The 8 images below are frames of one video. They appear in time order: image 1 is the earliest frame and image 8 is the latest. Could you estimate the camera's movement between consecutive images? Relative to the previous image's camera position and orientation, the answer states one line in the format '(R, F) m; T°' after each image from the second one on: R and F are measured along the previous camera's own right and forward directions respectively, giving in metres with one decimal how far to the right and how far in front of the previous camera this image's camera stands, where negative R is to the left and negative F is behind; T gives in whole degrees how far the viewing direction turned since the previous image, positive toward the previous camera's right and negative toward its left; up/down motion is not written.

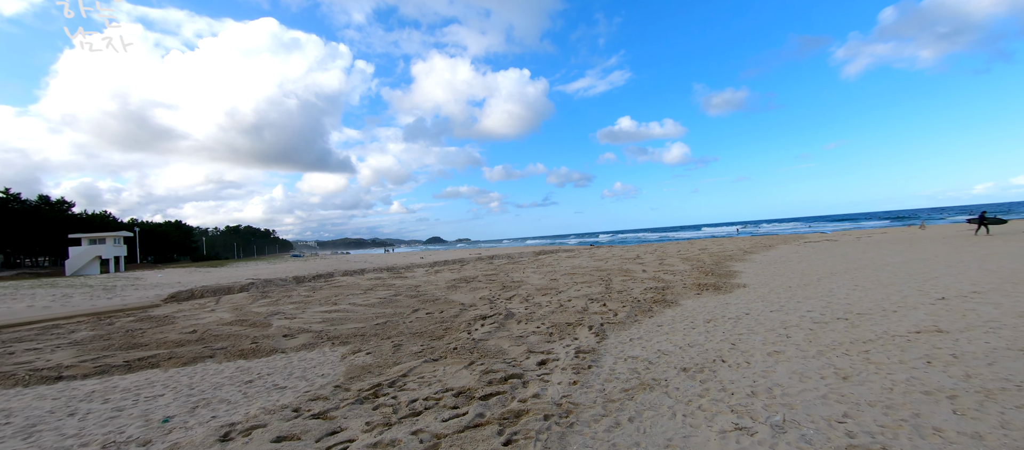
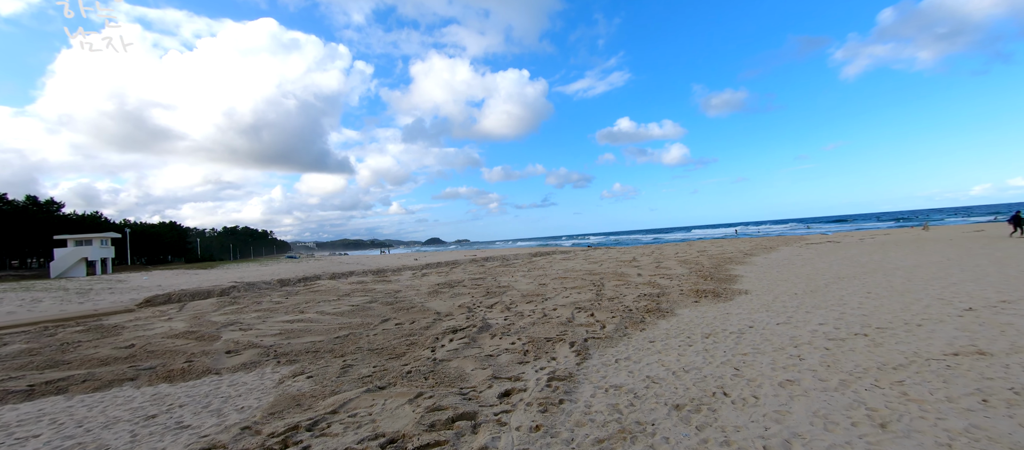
(+0.4, +0.8) m; 0°
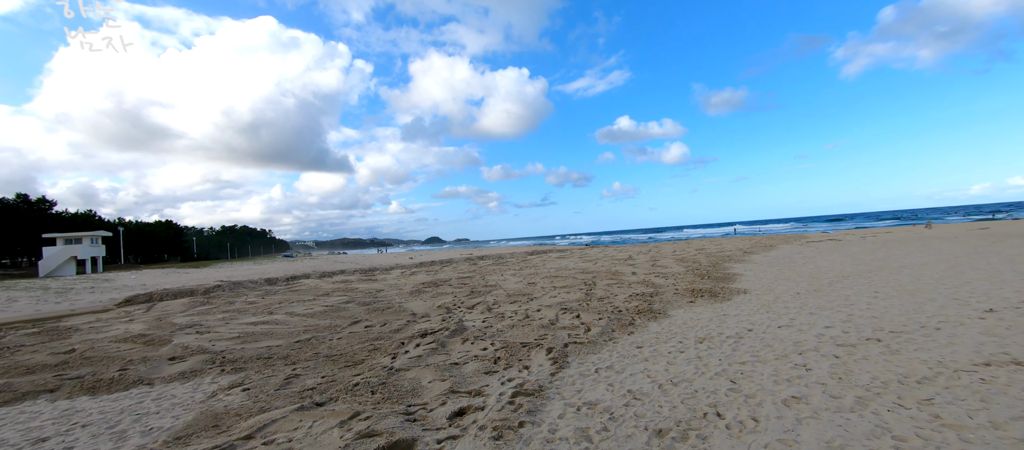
(+0.4, +0.6) m; 0°
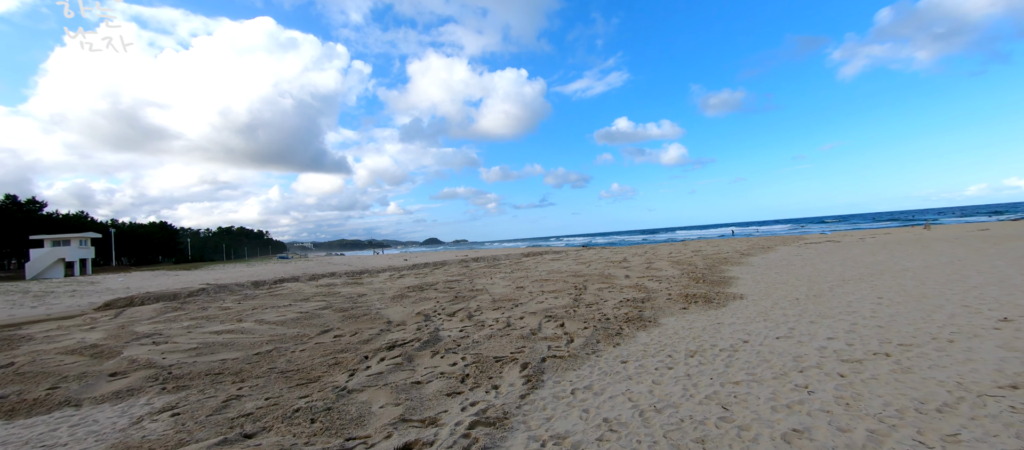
(+0.3, +0.5) m; 0°
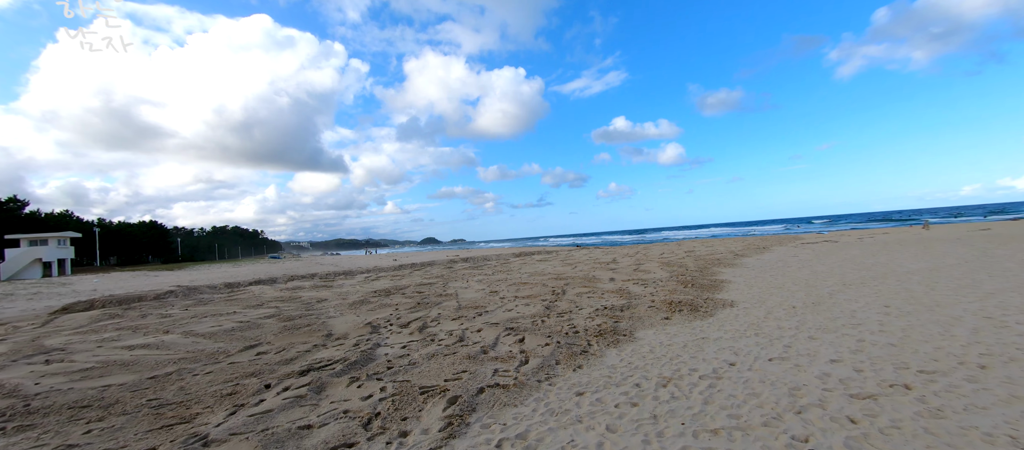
(+0.7, +0.9) m; 0°
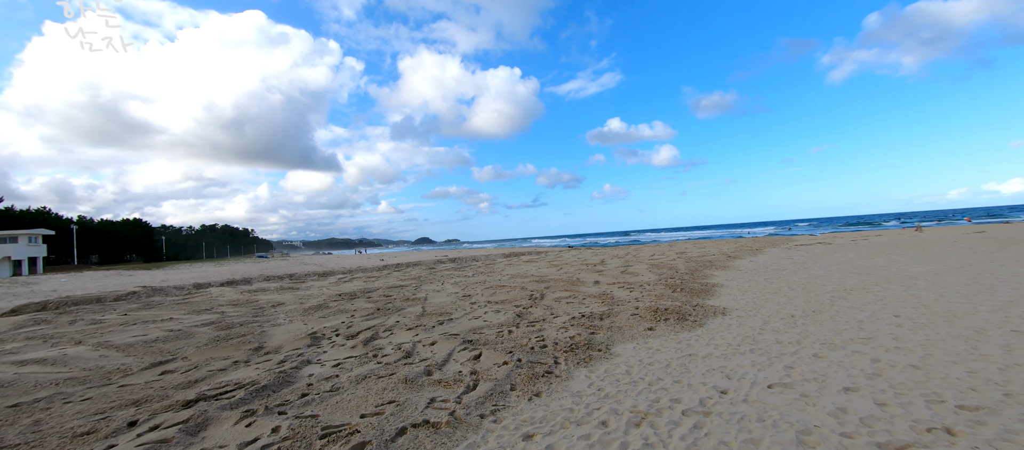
(+0.5, +0.8) m; +1°
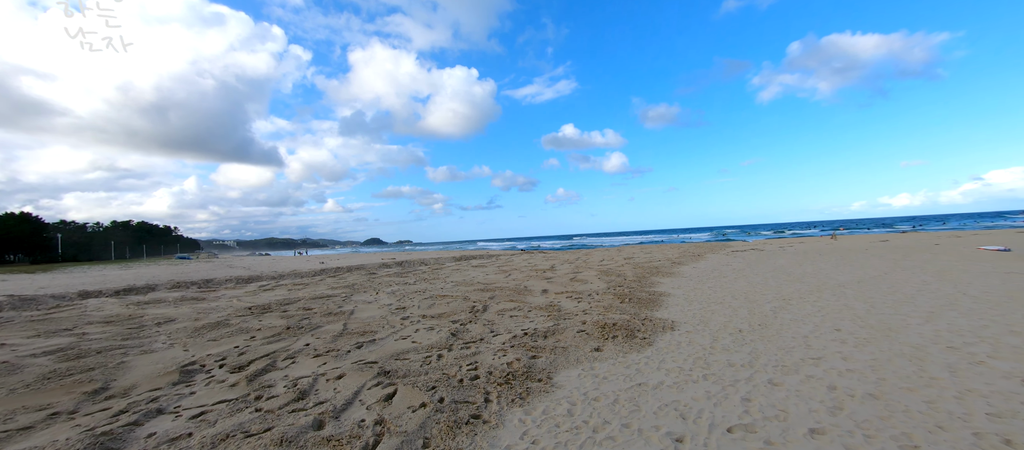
(+0.3, +0.7) m; +7°
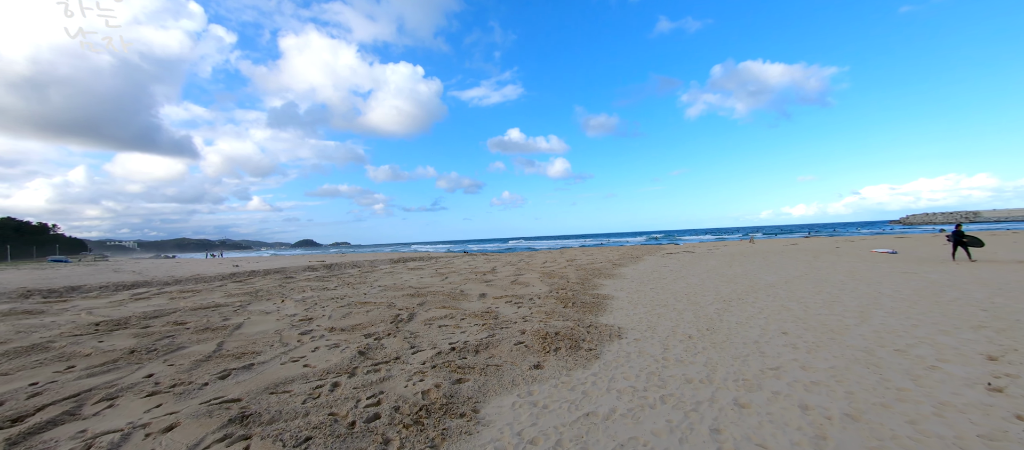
(+0.2, +1.0) m; +8°
